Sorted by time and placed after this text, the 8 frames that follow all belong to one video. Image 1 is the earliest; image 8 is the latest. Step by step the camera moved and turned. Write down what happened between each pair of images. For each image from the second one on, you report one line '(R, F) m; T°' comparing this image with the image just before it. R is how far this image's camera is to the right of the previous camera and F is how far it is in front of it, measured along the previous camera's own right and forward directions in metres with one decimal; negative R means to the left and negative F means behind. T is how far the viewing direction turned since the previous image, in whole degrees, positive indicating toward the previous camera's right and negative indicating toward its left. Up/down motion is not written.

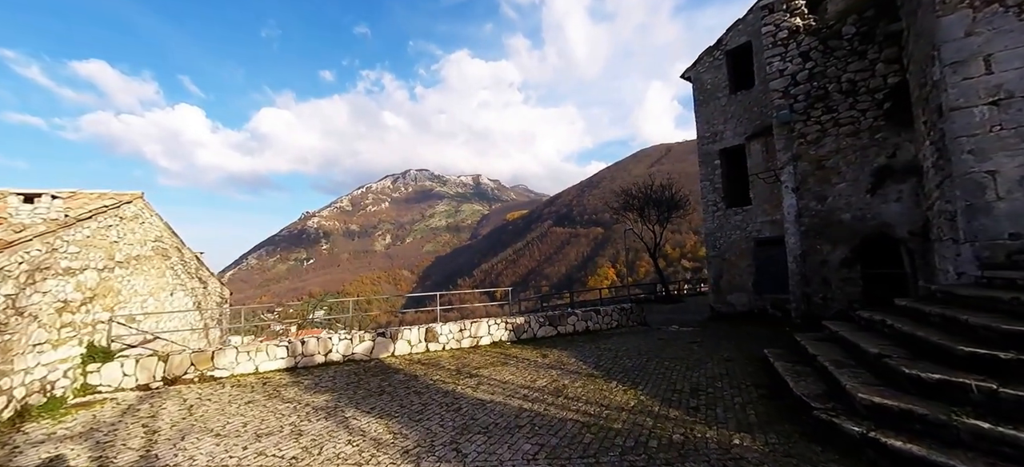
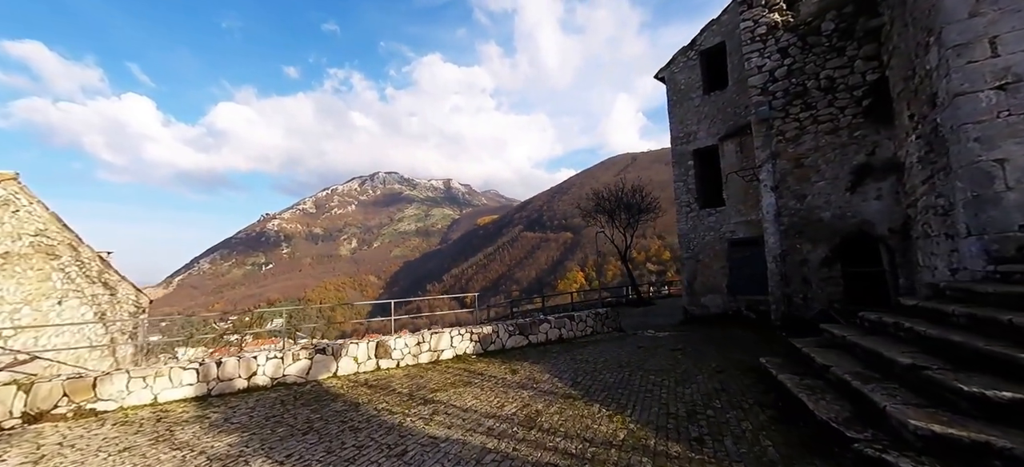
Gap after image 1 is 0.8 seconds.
(+0.1, +0.8) m; +4°
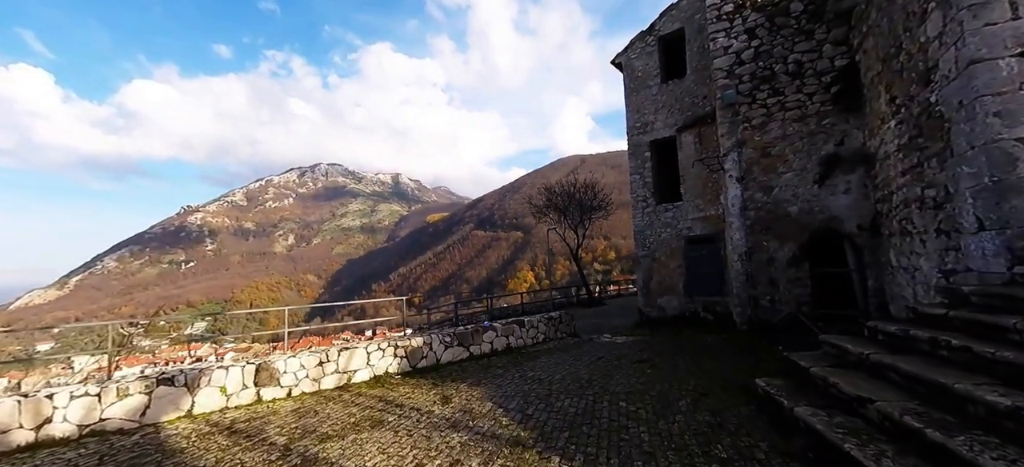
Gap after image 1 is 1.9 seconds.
(+0.2, +1.2) m; +6°
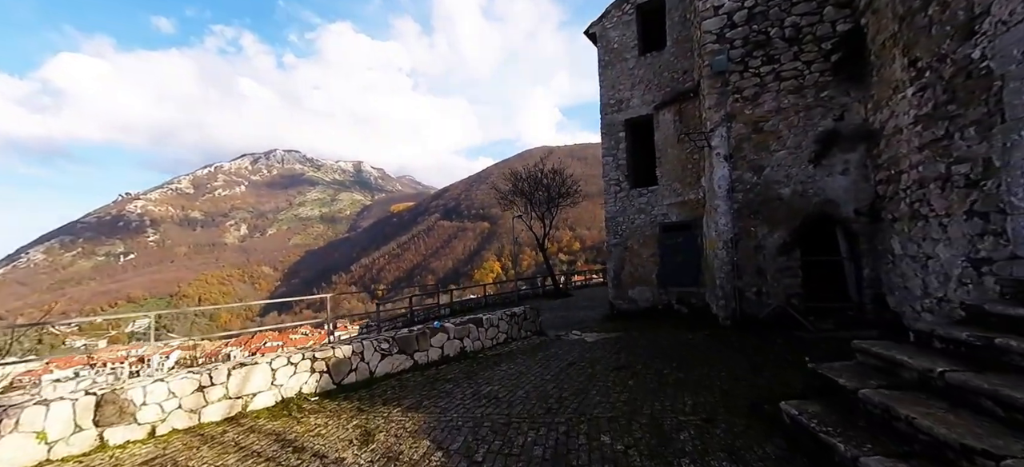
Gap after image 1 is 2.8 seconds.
(+0.1, +1.1) m; +4°
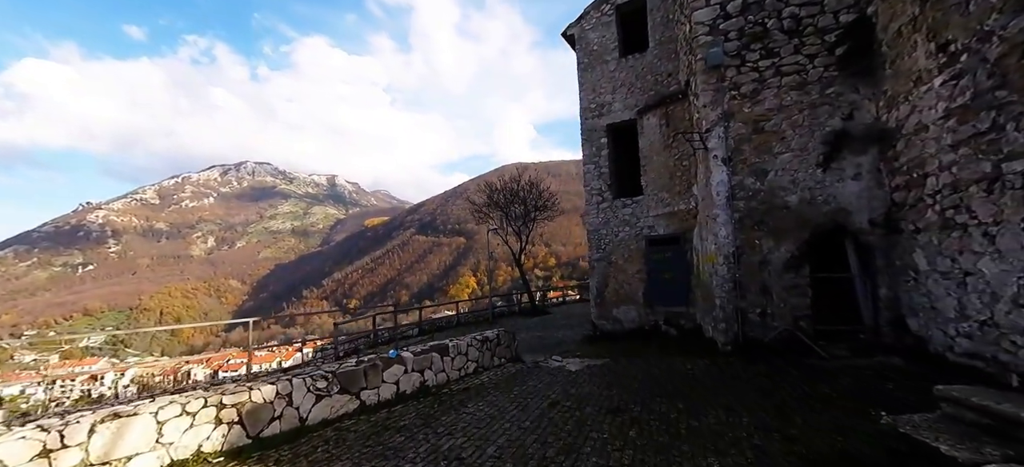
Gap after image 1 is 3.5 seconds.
(+0.1, +1.0) m; +3°
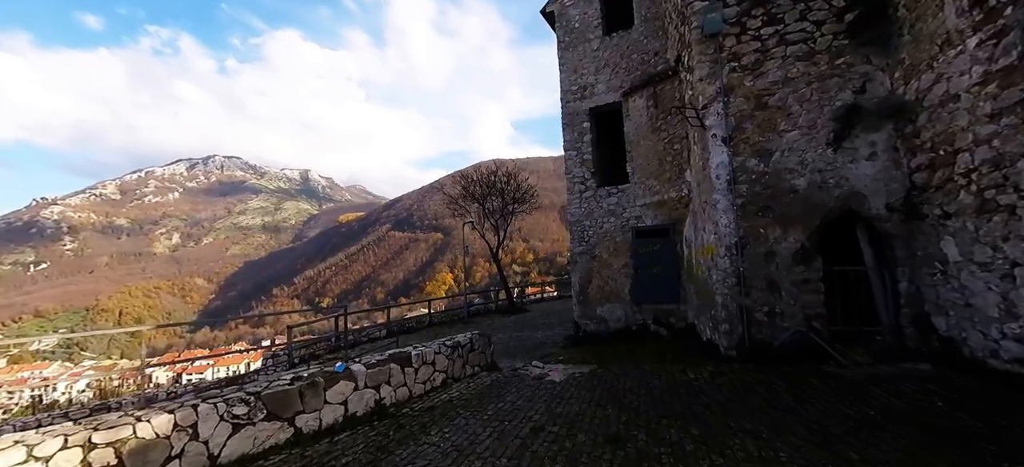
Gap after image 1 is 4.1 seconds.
(0.0, +0.9) m; +3°
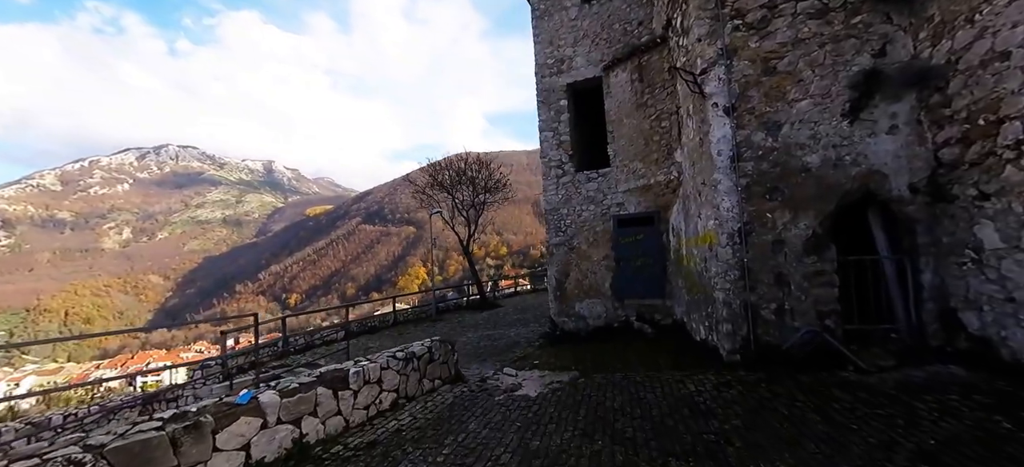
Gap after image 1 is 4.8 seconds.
(+0.1, +0.9) m; +3°
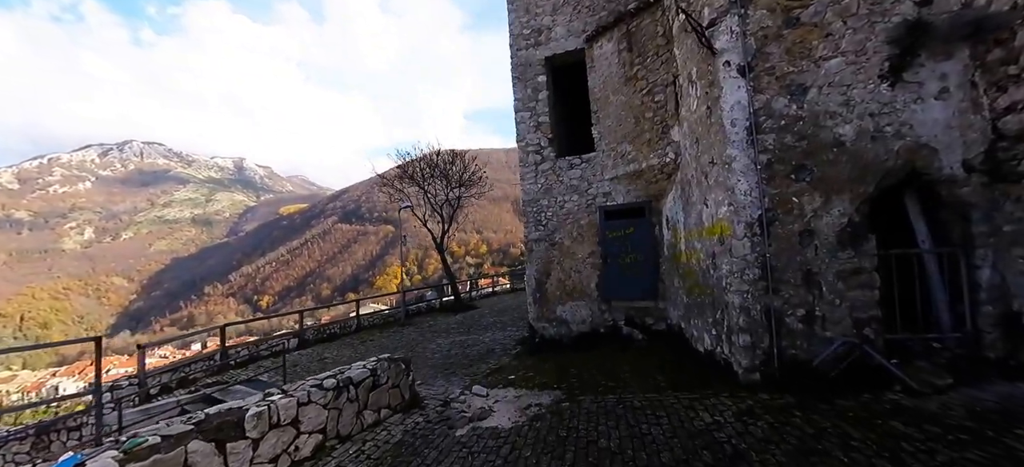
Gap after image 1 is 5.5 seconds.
(+0.1, +1.0) m; +3°
